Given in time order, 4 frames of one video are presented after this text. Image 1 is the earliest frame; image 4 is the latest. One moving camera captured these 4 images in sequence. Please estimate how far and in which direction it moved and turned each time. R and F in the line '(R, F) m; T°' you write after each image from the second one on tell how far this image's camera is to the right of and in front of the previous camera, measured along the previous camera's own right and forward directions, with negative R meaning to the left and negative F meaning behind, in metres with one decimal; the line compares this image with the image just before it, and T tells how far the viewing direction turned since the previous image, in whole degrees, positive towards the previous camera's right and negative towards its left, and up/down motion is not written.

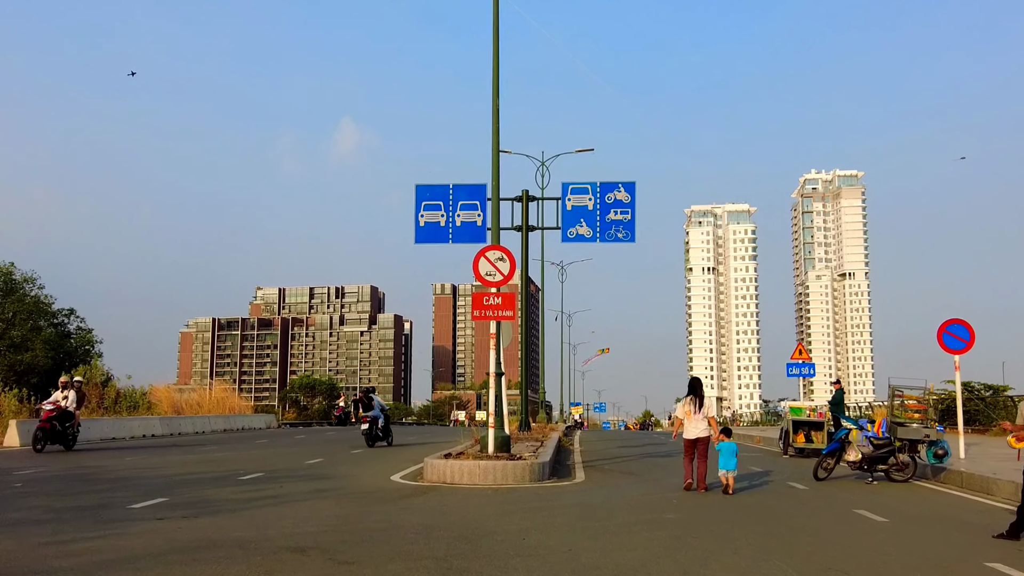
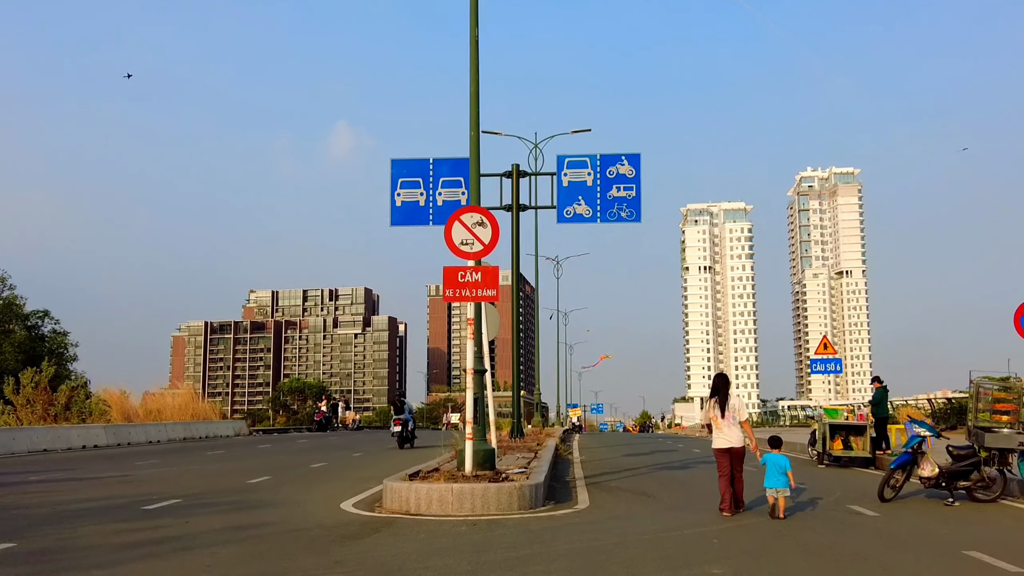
(+0.2, +3.3) m; 0°
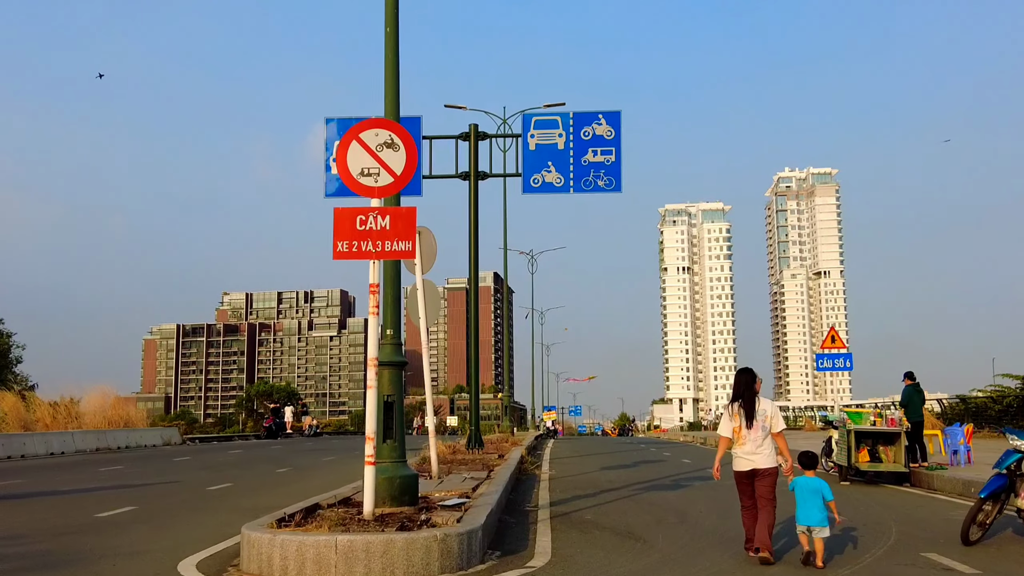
(+0.4, +3.7) m; +1°
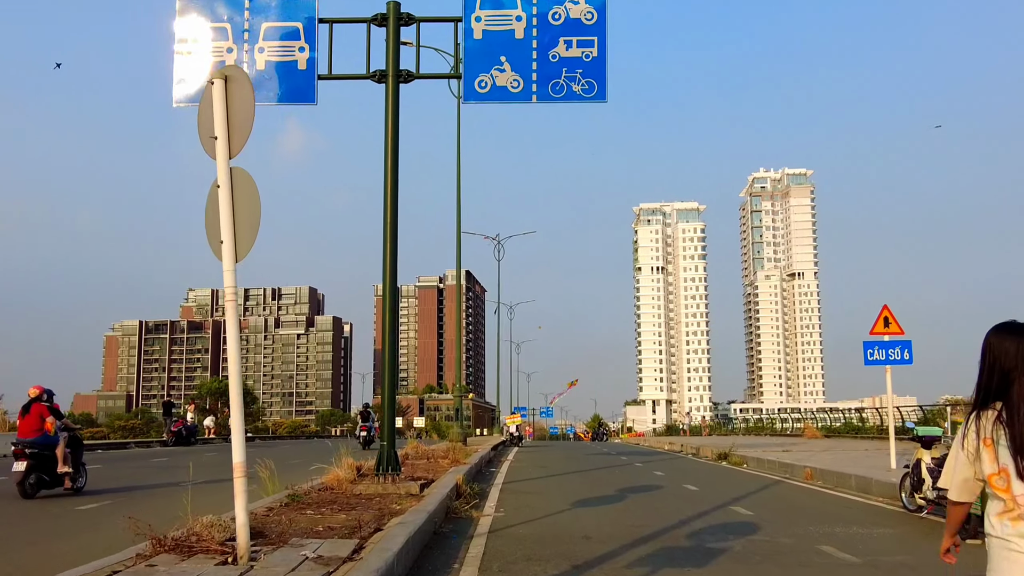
(+0.6, +6.3) m; +2°
